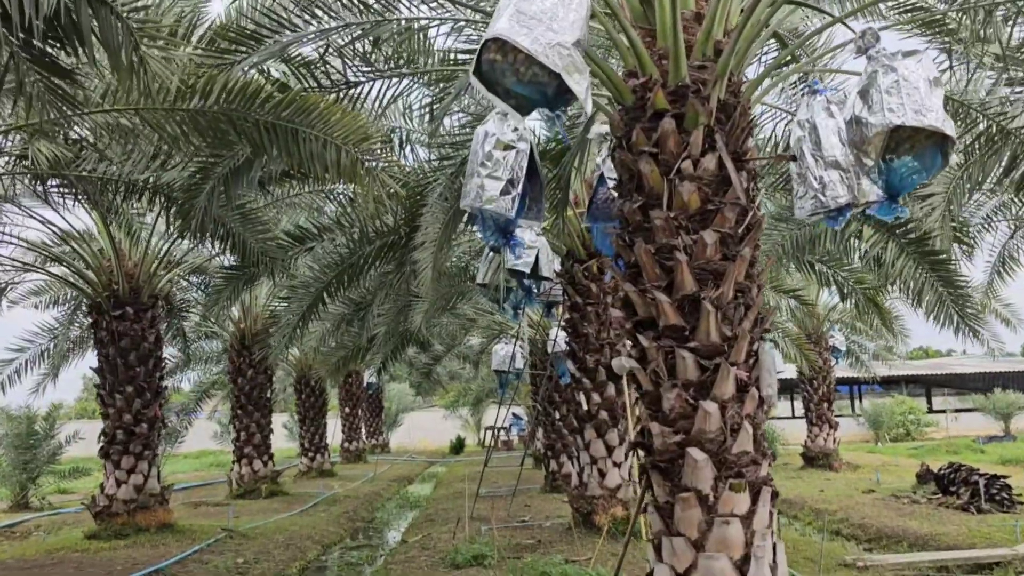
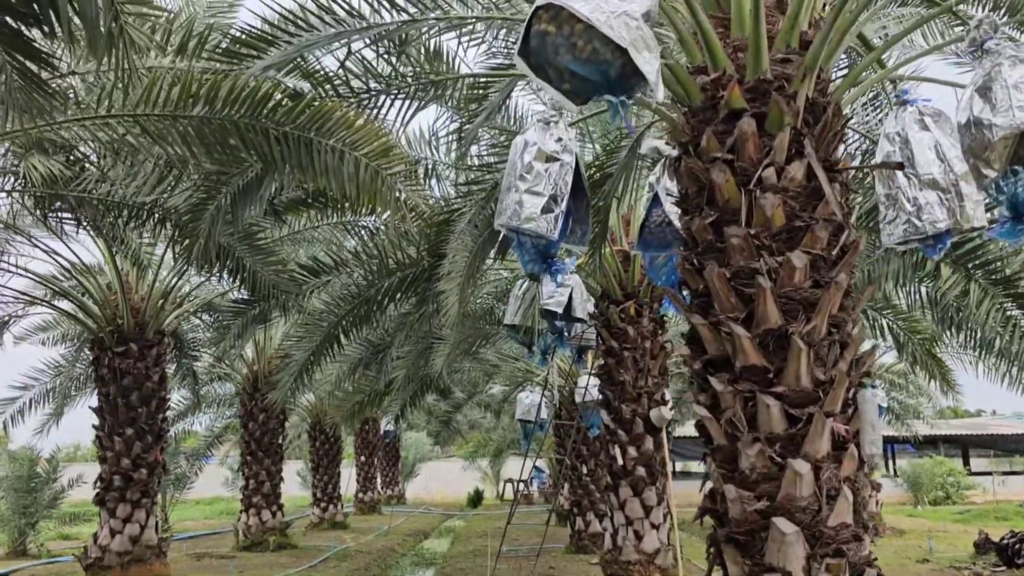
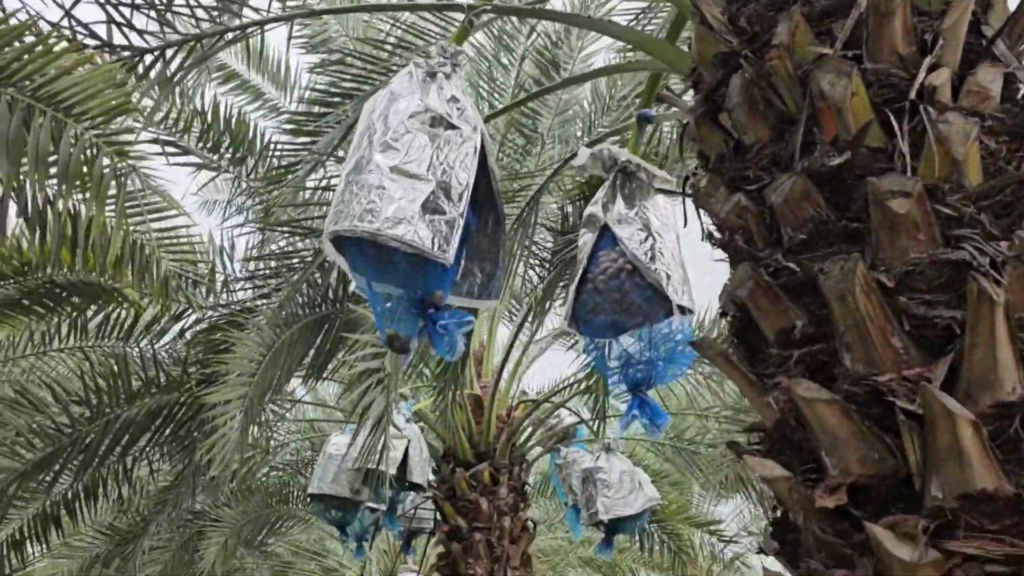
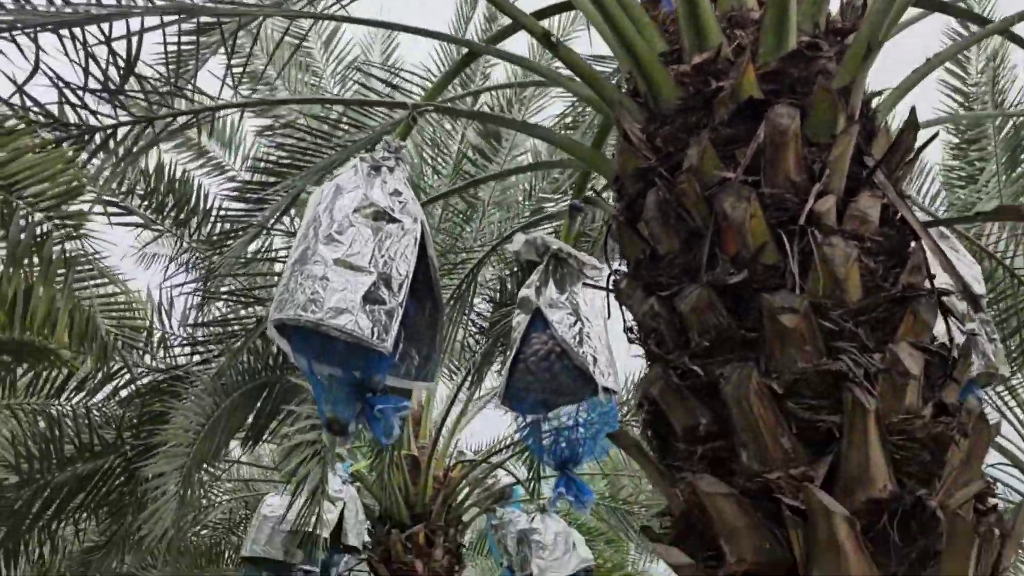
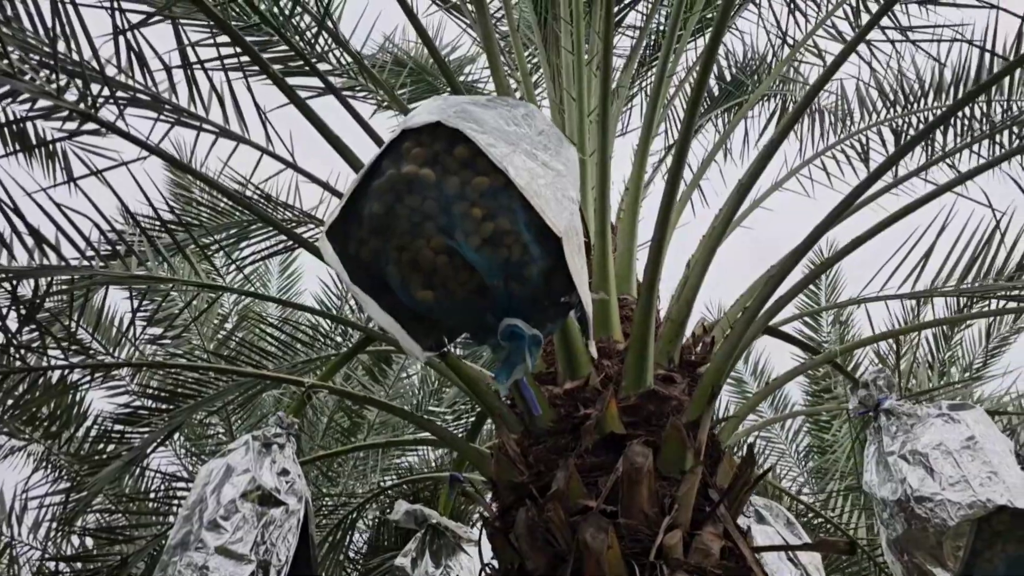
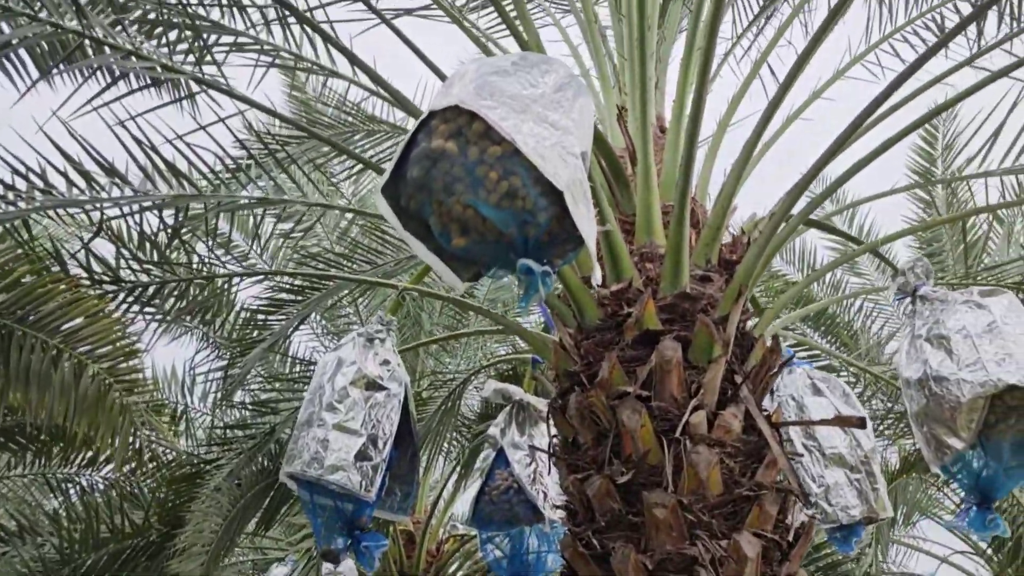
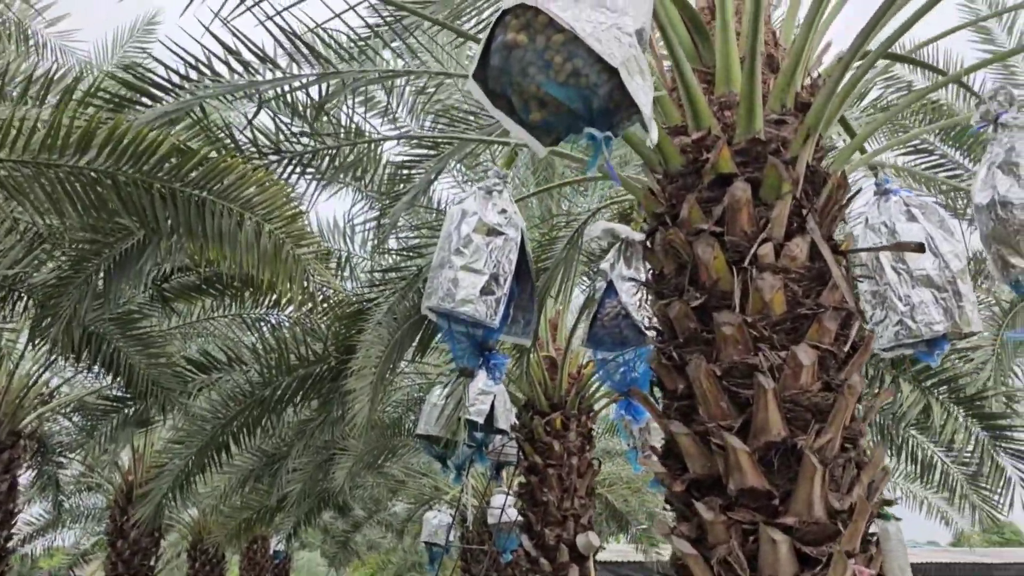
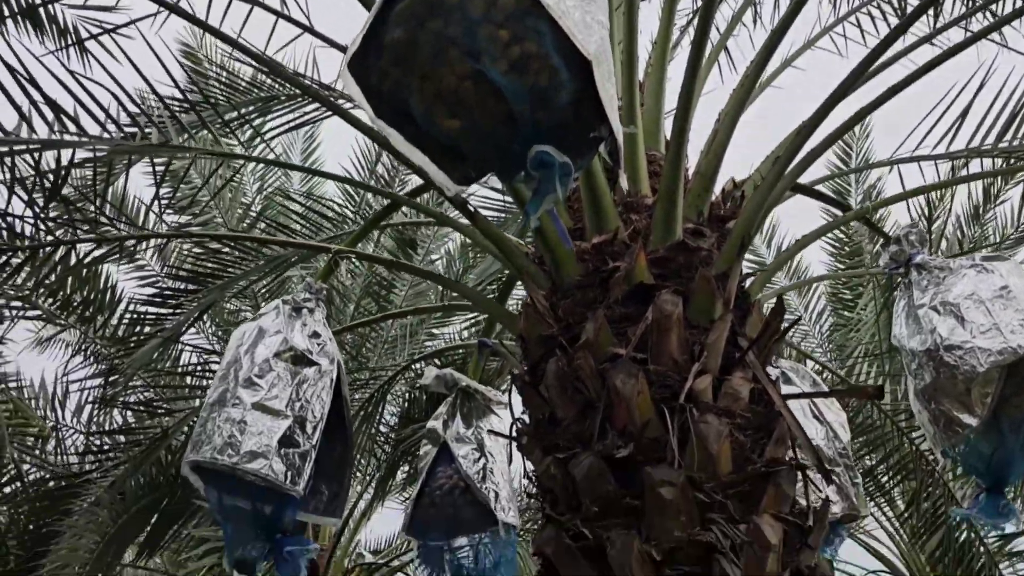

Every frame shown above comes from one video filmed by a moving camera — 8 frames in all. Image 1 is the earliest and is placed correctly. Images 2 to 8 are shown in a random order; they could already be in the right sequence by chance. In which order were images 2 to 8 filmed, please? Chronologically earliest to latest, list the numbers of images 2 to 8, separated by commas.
2, 7, 6, 5, 8, 4, 3
